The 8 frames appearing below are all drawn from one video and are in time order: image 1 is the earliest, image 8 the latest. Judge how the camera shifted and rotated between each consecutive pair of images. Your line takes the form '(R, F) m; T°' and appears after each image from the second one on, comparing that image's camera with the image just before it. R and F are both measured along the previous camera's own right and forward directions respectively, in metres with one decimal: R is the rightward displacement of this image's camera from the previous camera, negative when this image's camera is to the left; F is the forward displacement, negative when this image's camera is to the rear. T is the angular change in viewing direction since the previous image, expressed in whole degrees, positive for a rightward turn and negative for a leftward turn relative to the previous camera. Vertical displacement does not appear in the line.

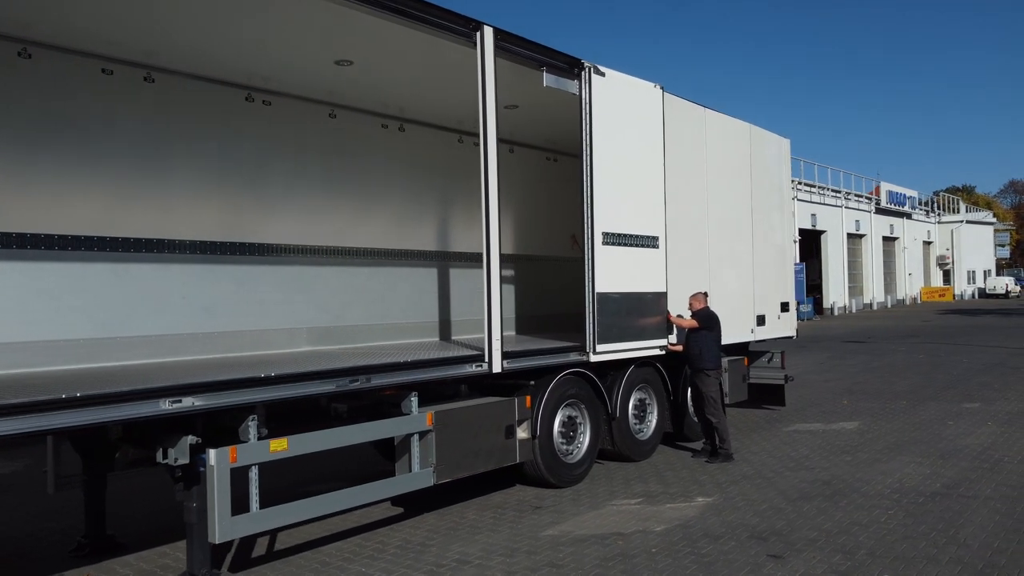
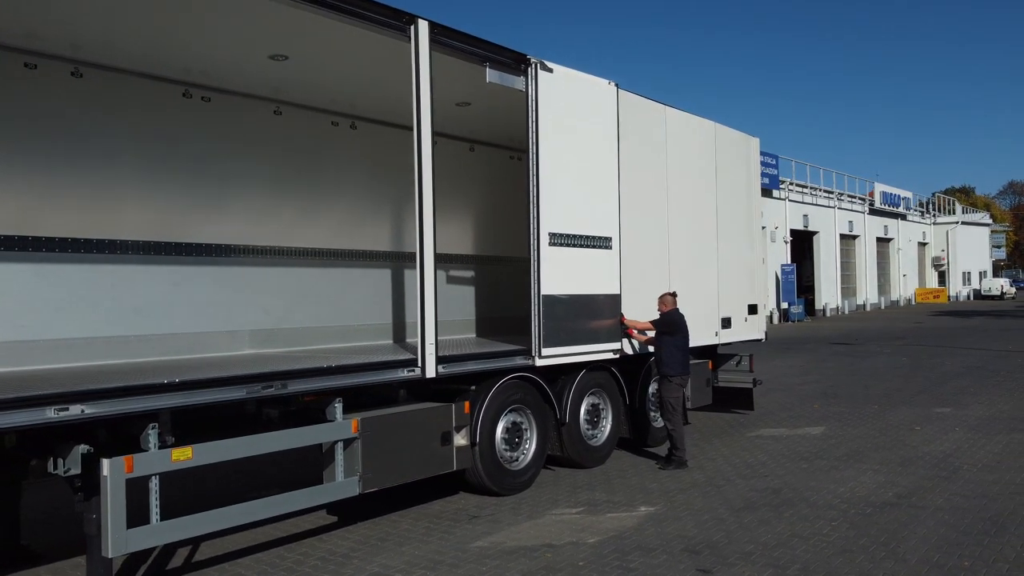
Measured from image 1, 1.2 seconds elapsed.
(+0.7, +0.2) m; 0°
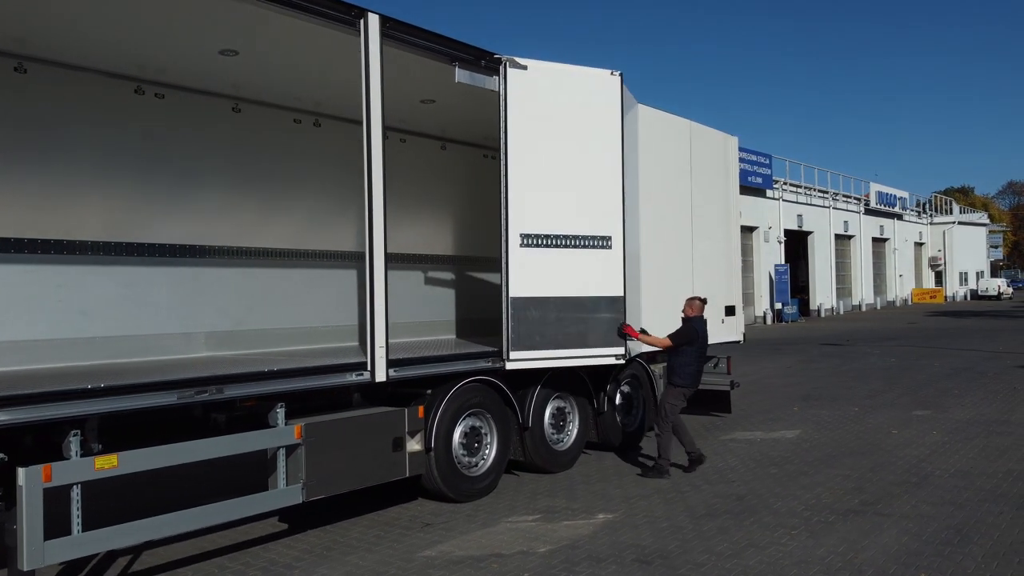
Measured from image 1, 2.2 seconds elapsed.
(+0.5, +0.2) m; 0°
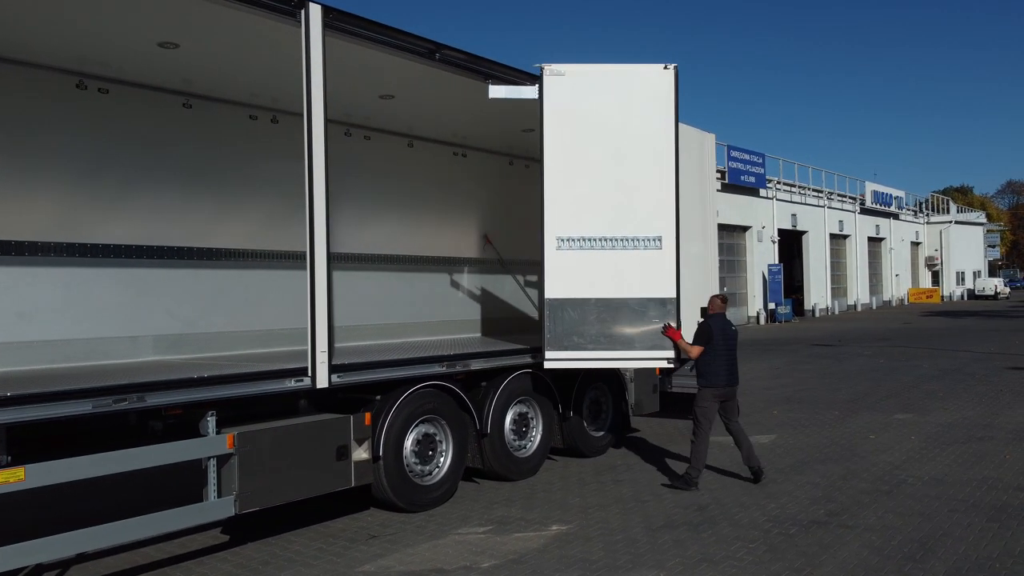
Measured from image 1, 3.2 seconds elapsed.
(+0.5, +0.2) m; 0°
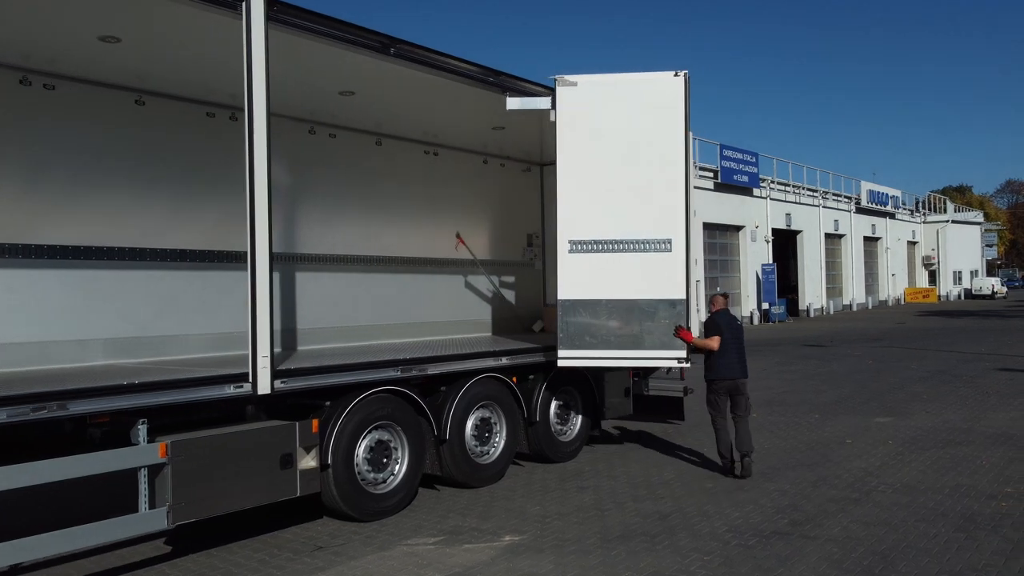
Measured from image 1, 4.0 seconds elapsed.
(+0.5, +0.2) m; 0°
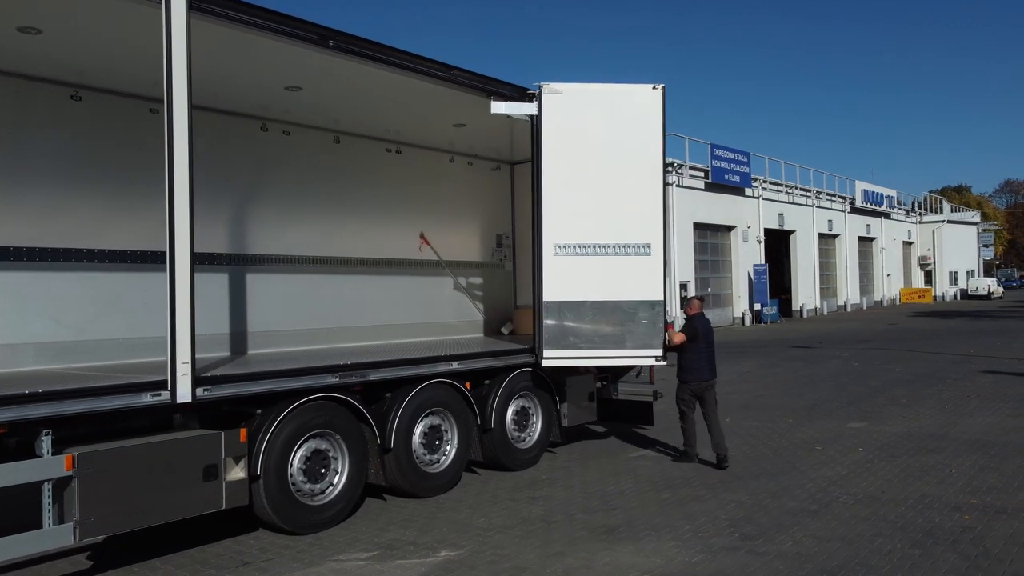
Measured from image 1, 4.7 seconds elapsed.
(+0.6, +0.3) m; 0°
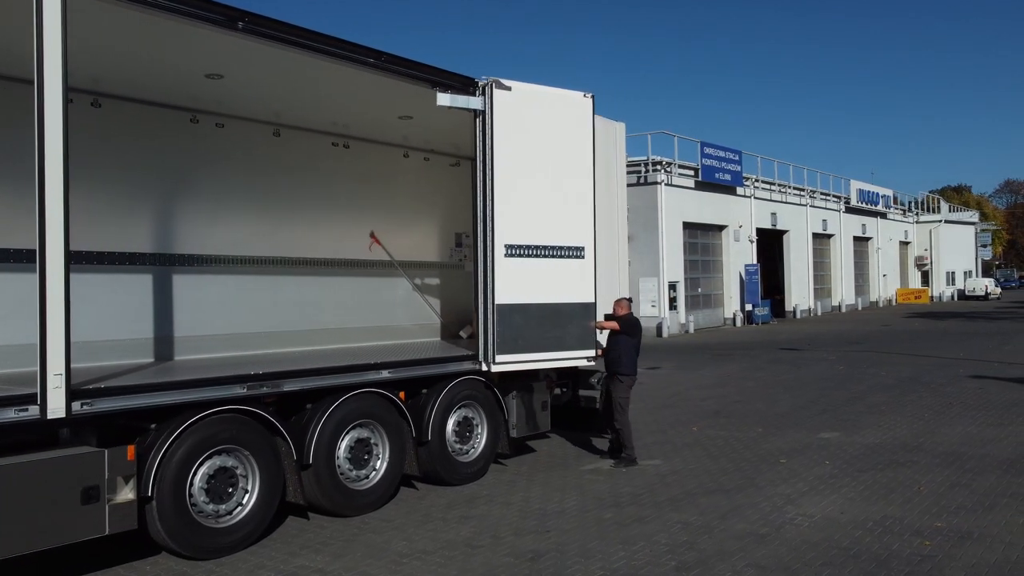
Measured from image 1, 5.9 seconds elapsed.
(+0.8, +0.5) m; 0°
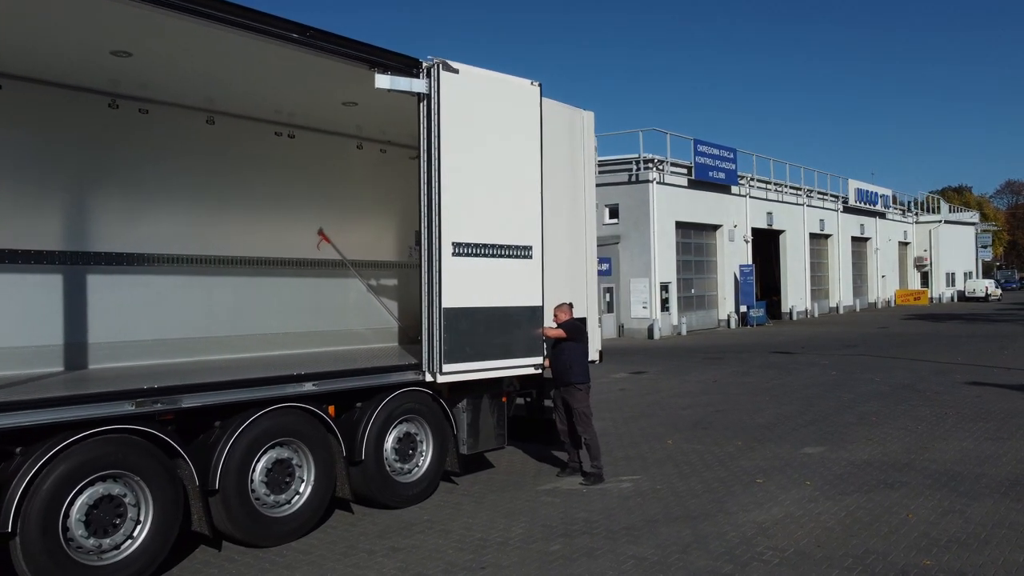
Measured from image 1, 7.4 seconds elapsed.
(+0.7, +0.7) m; 0°
